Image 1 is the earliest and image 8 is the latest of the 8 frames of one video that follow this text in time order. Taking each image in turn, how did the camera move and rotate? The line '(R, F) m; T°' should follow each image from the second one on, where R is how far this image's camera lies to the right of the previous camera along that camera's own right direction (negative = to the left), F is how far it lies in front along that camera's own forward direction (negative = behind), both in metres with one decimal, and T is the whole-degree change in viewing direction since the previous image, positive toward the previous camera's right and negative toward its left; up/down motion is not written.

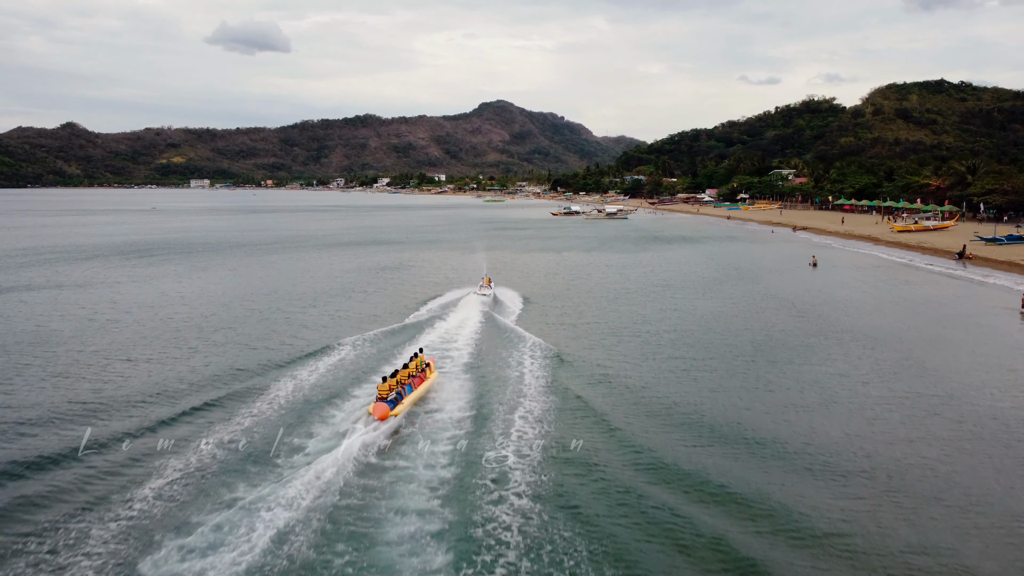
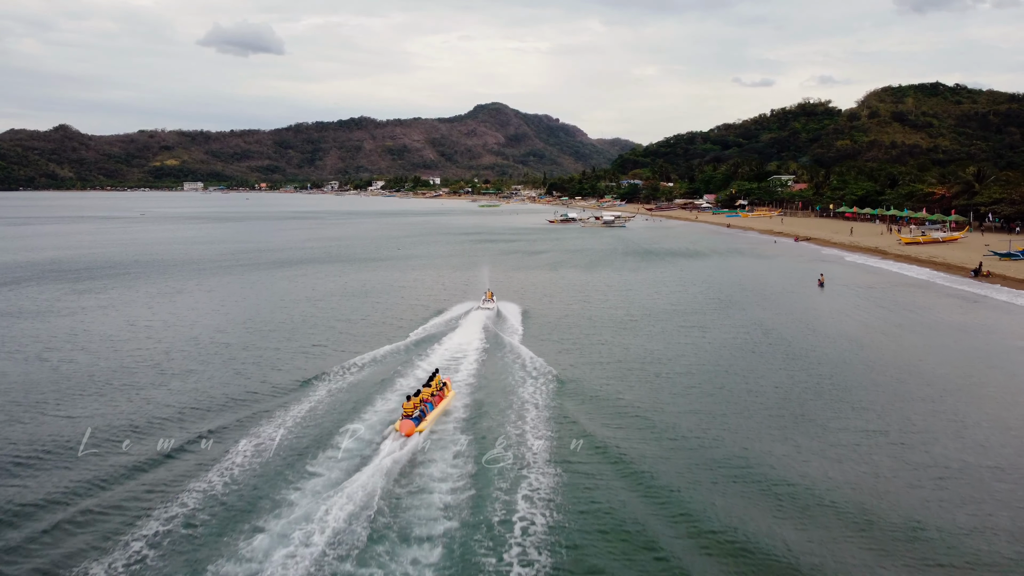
(+0.1, +2.4) m; 0°
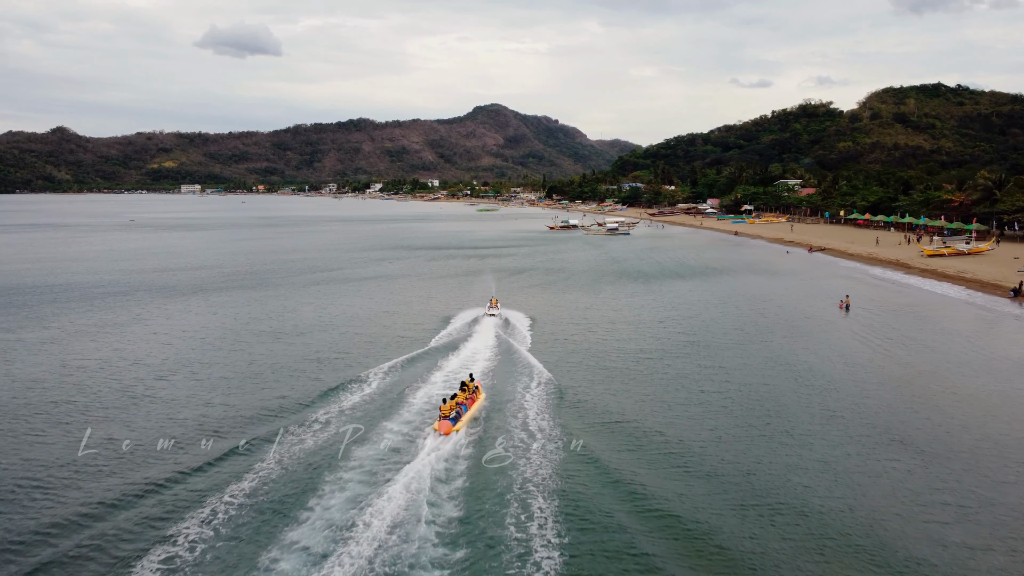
(+0.2, +3.9) m; 0°
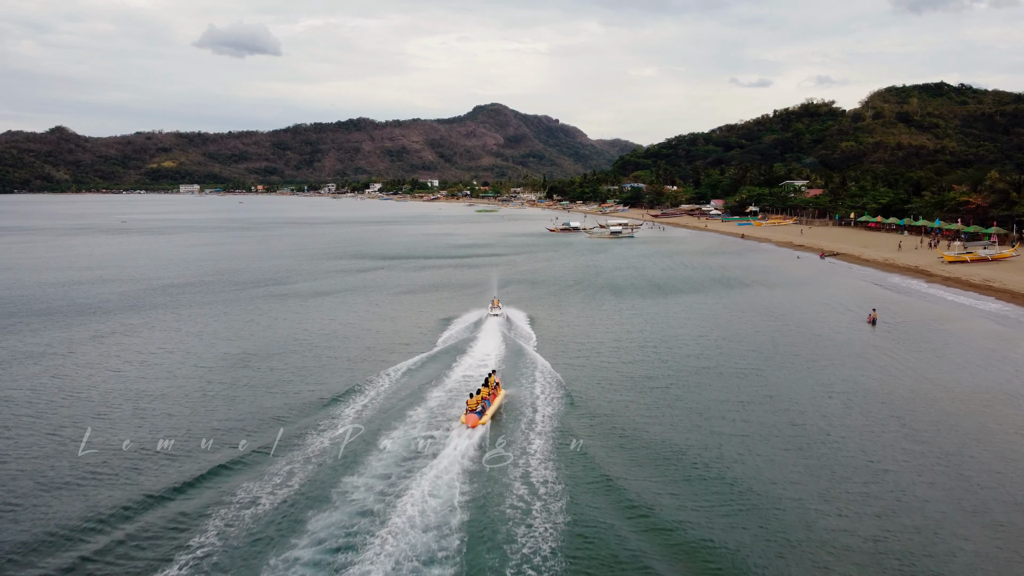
(+0.1, +3.0) m; 0°
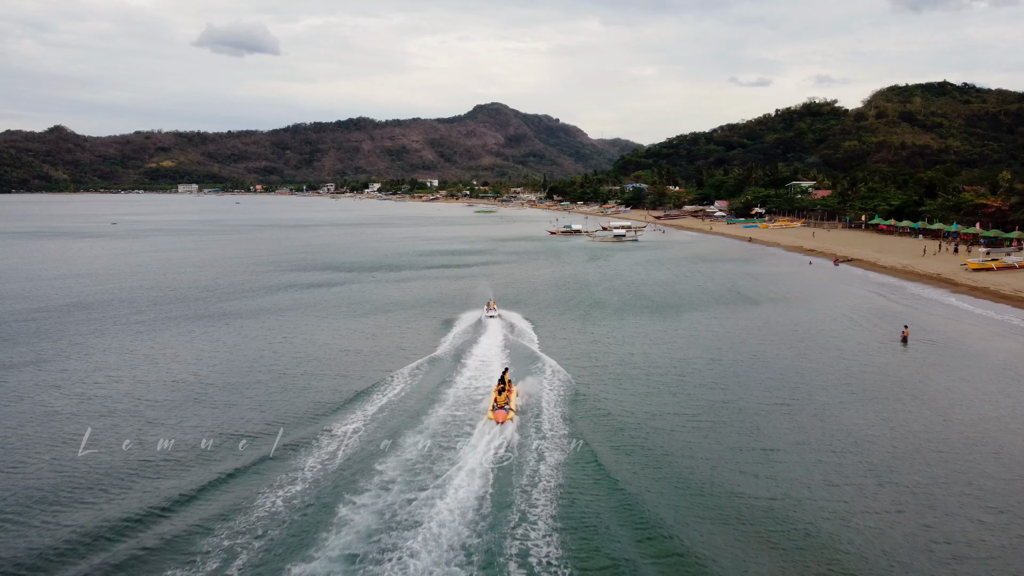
(+0.1, +3.0) m; 0°
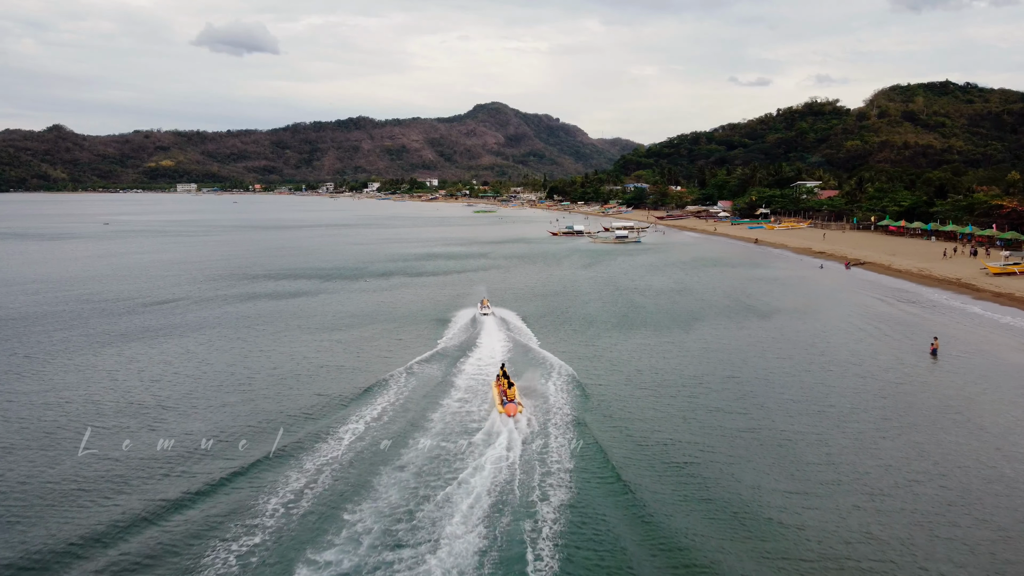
(+0.1, +2.4) m; 0°
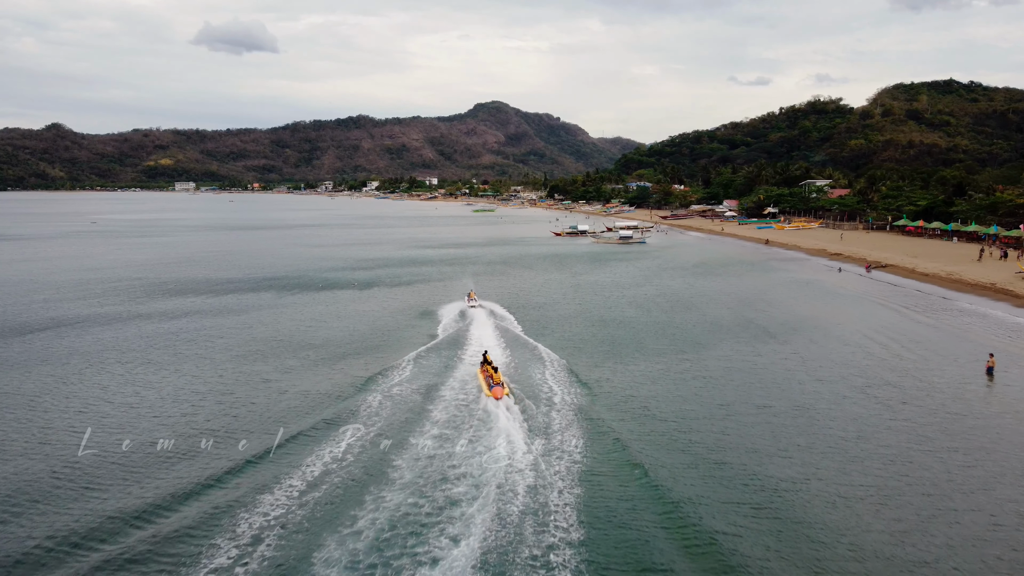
(+0.1, +3.8) m; 0°
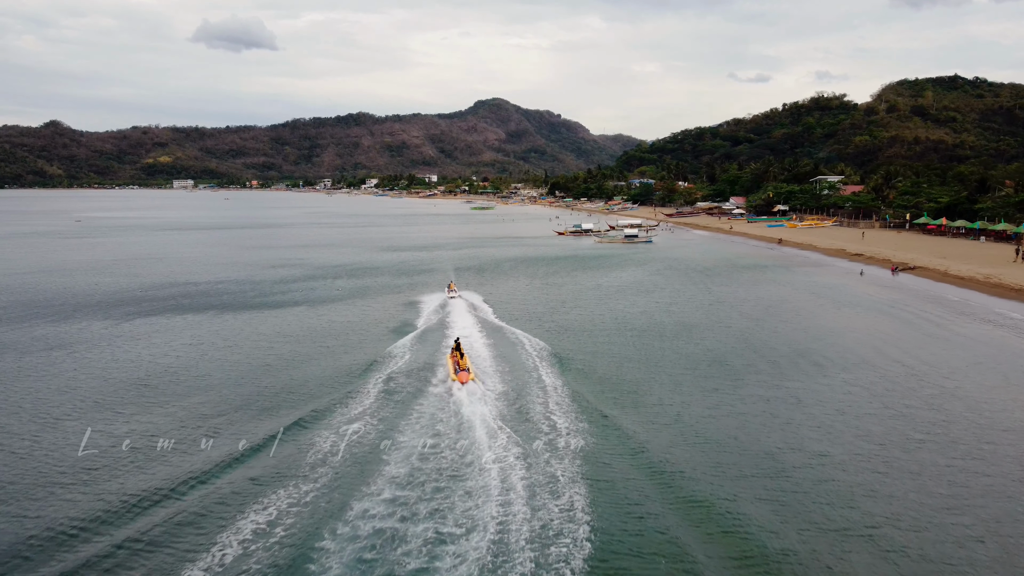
(+0.3, +4.3) m; 0°
